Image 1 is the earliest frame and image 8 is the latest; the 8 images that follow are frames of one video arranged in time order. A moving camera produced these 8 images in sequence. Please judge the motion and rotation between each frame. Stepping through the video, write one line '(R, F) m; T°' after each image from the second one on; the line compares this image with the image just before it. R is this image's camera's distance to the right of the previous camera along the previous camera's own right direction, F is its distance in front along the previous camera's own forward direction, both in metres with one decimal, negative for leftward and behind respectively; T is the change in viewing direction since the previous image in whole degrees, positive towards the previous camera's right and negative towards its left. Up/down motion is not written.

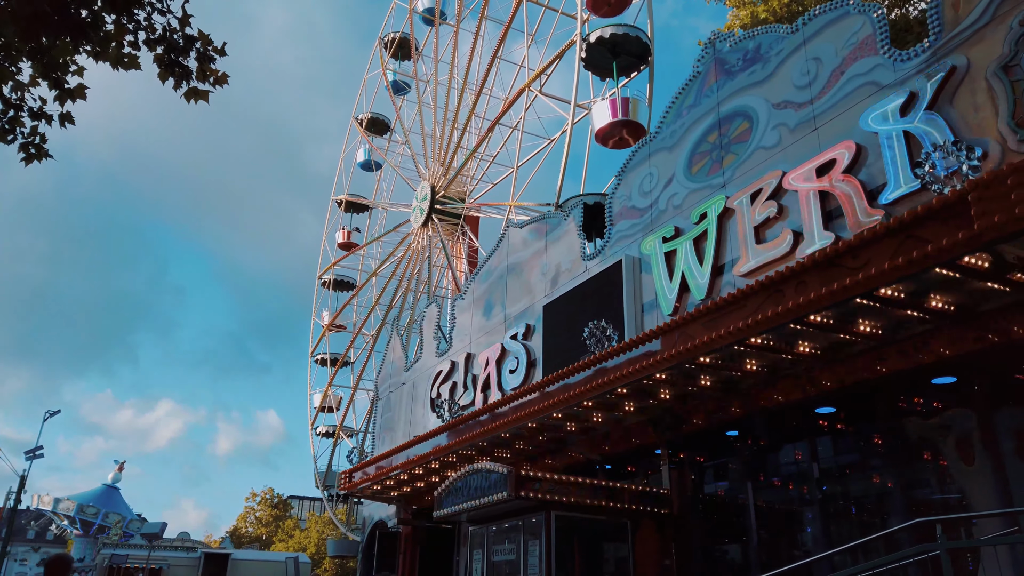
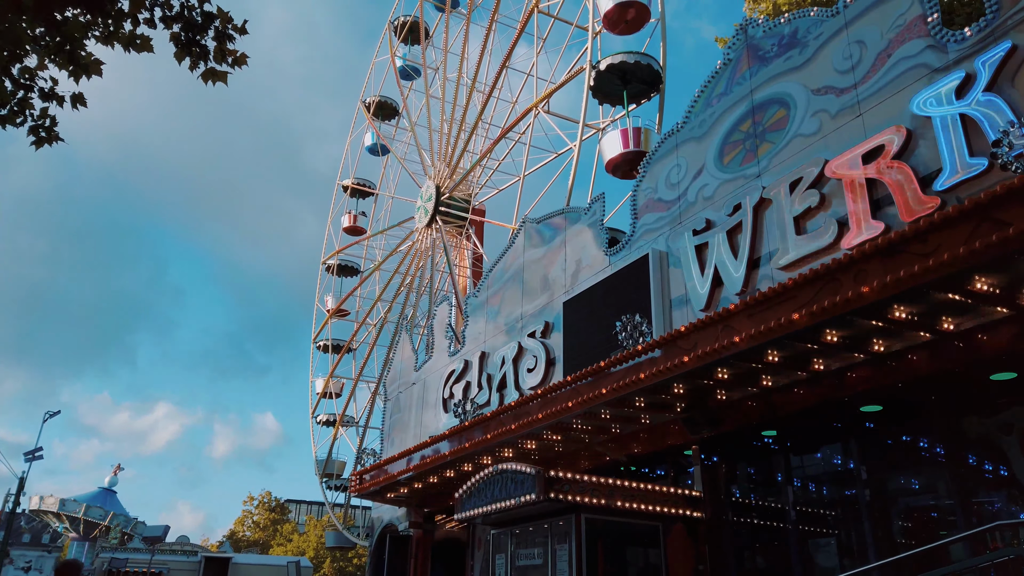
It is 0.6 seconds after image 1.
(-0.5, +0.6) m; 0°
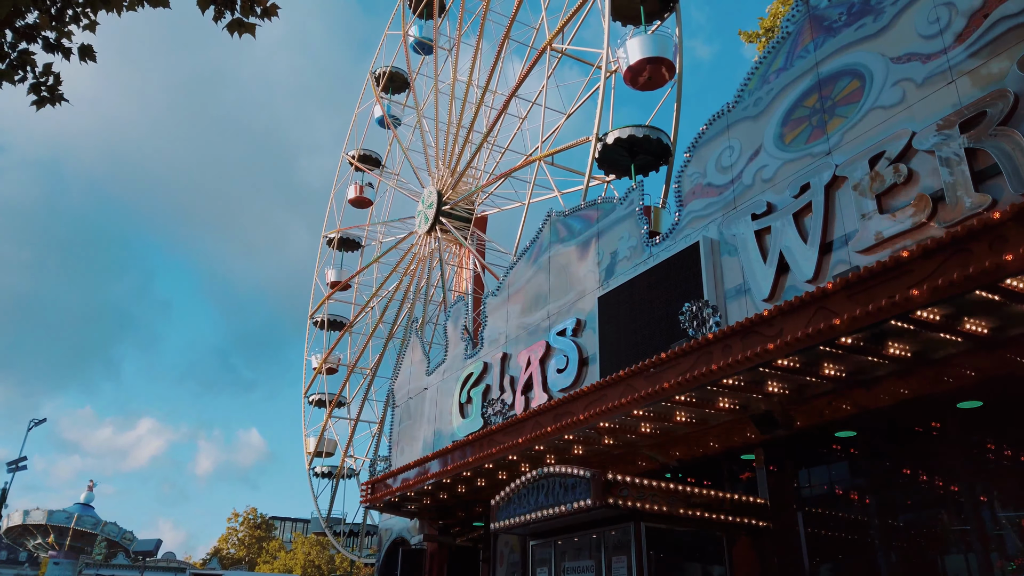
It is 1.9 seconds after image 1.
(-1.0, +1.3) m; +1°
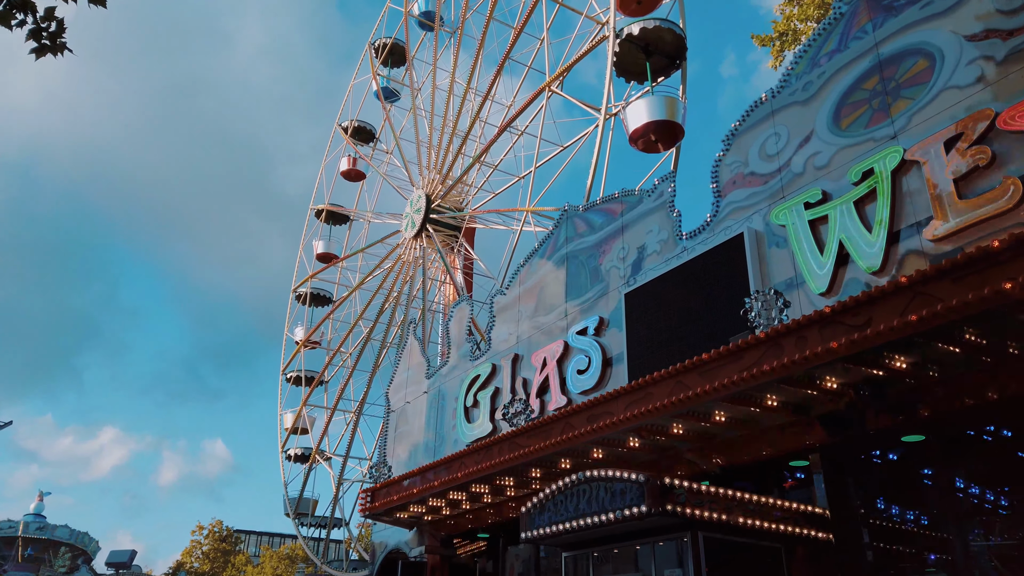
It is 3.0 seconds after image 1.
(-1.0, +1.1) m; +2°
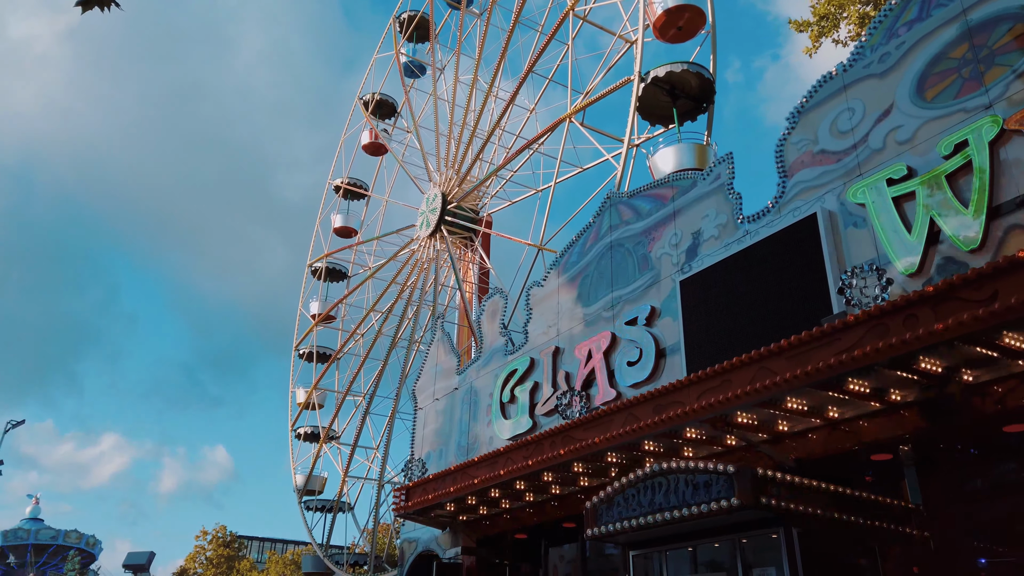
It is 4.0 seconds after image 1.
(-1.0, +0.8) m; 0°
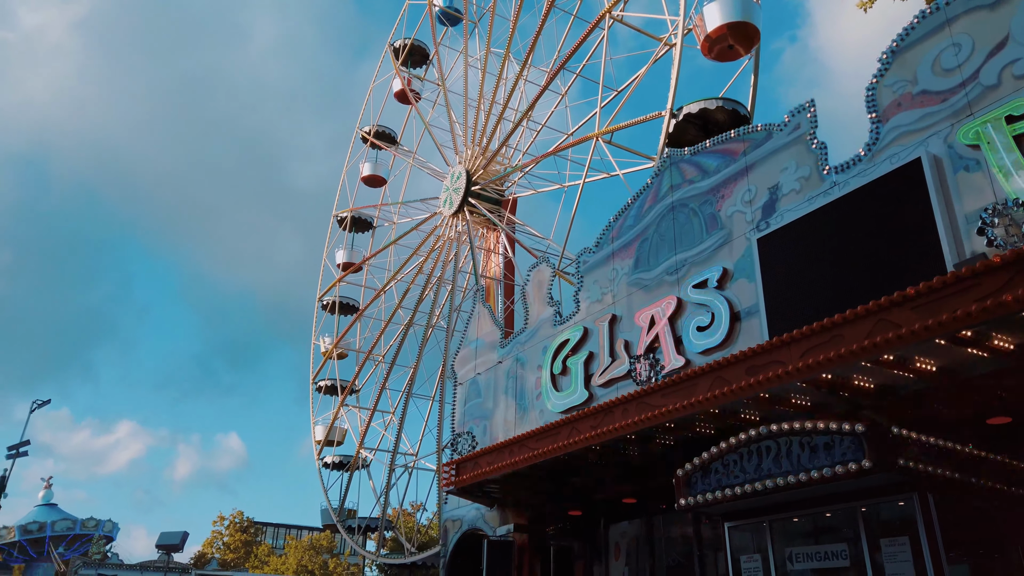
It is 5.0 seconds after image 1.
(-1.0, +1.0) m; -1°
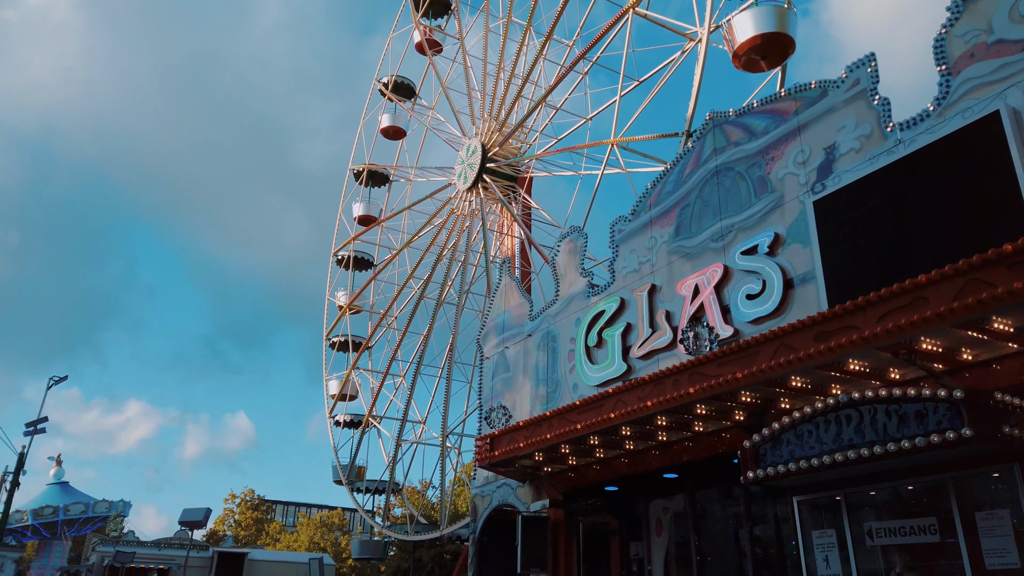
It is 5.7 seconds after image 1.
(-0.7, +0.6) m; 0°
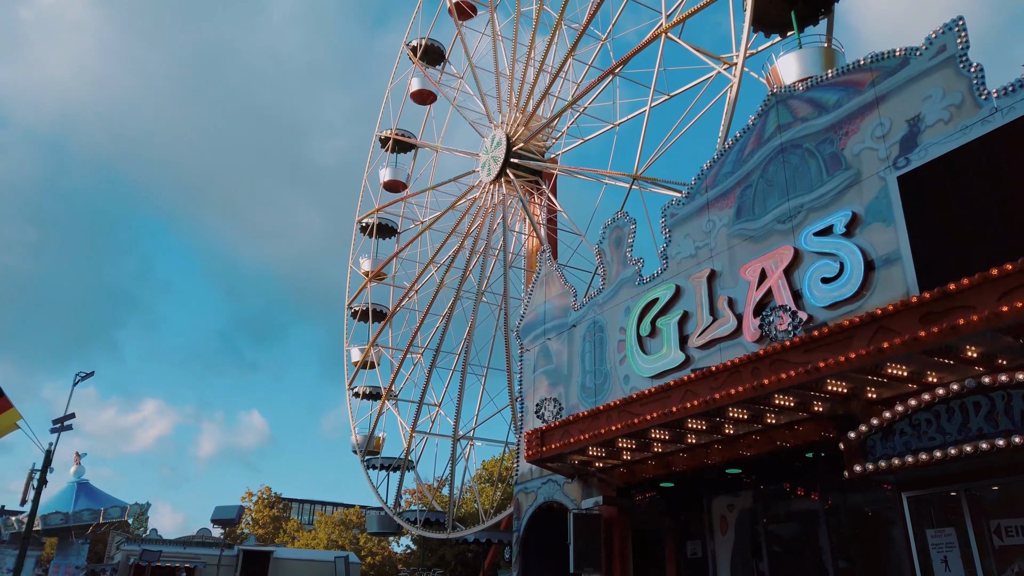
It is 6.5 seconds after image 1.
(-0.9, +0.8) m; -1°
